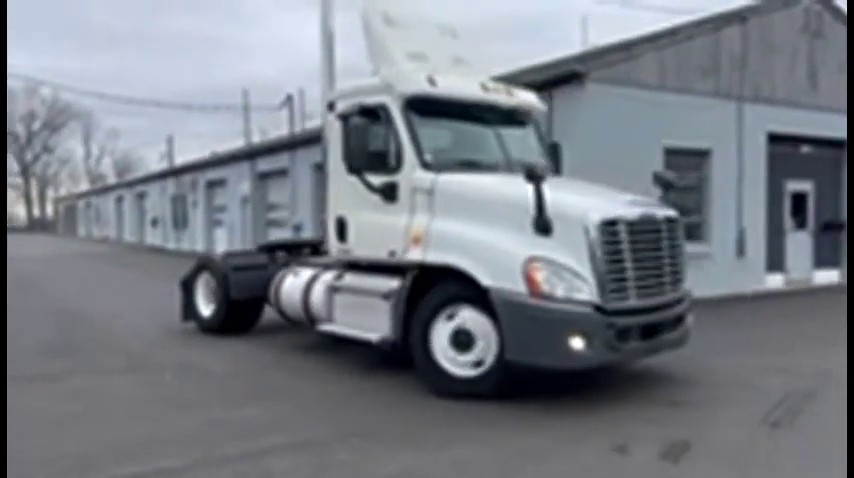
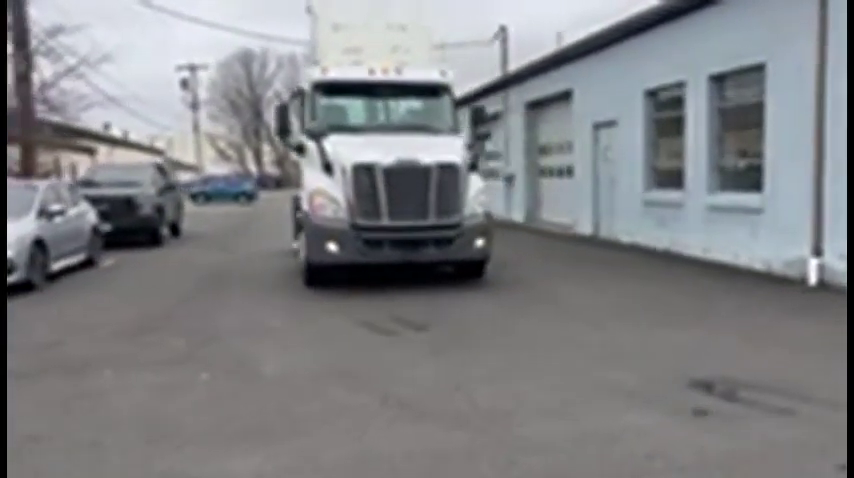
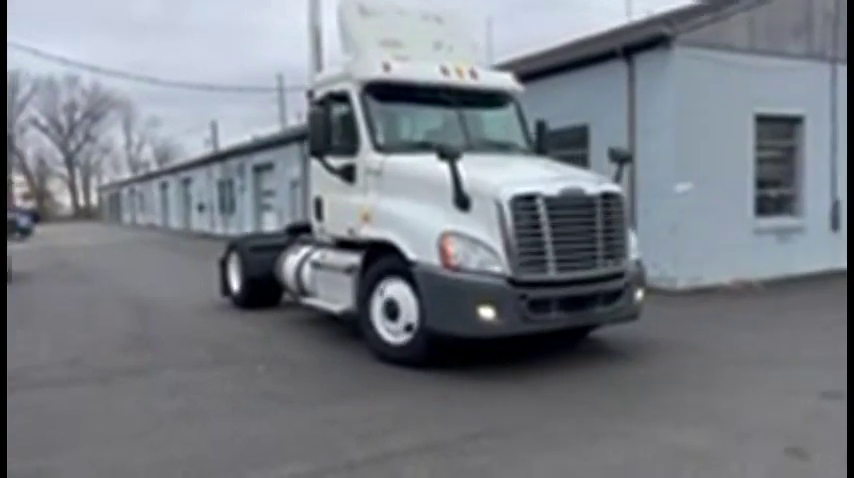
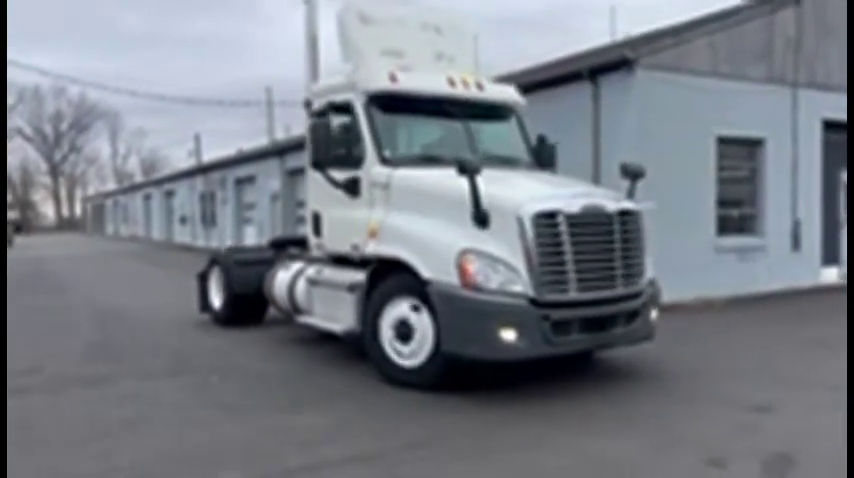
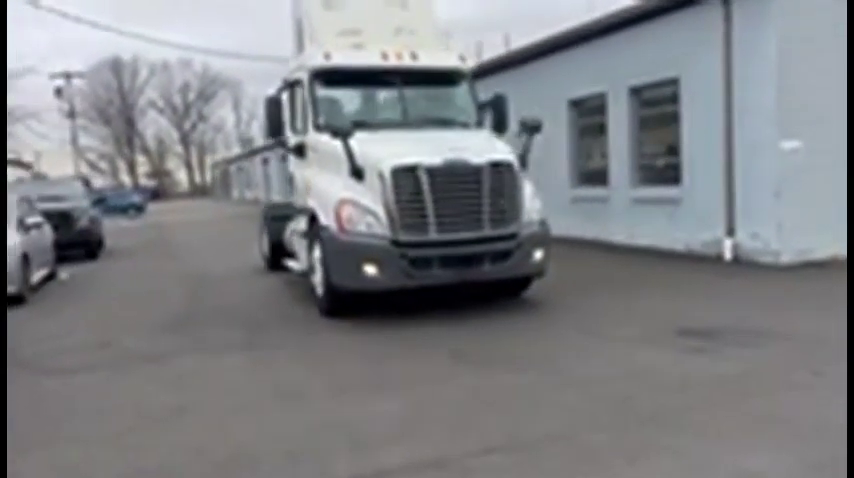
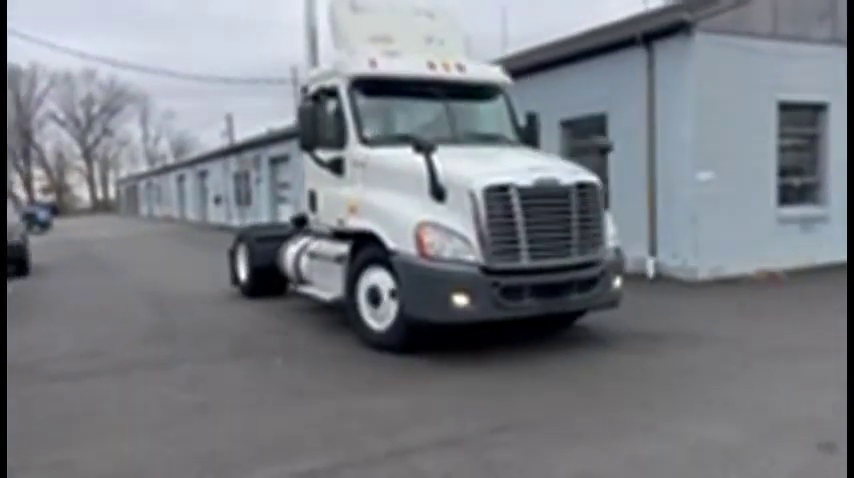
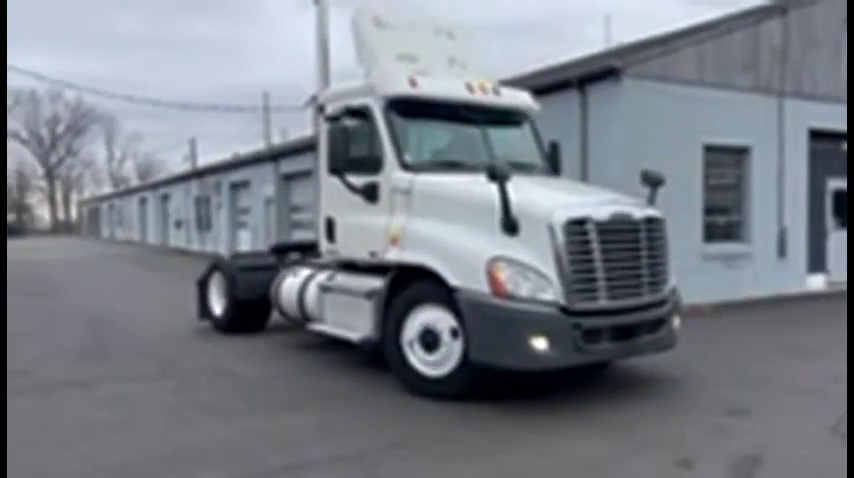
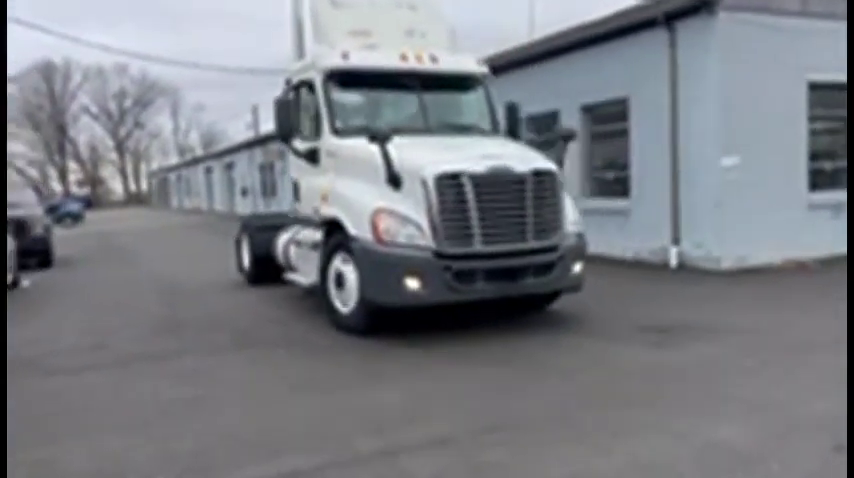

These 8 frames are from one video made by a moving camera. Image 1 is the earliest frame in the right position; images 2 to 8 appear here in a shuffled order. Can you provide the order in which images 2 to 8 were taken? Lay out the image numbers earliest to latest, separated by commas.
7, 4, 3, 6, 8, 5, 2
